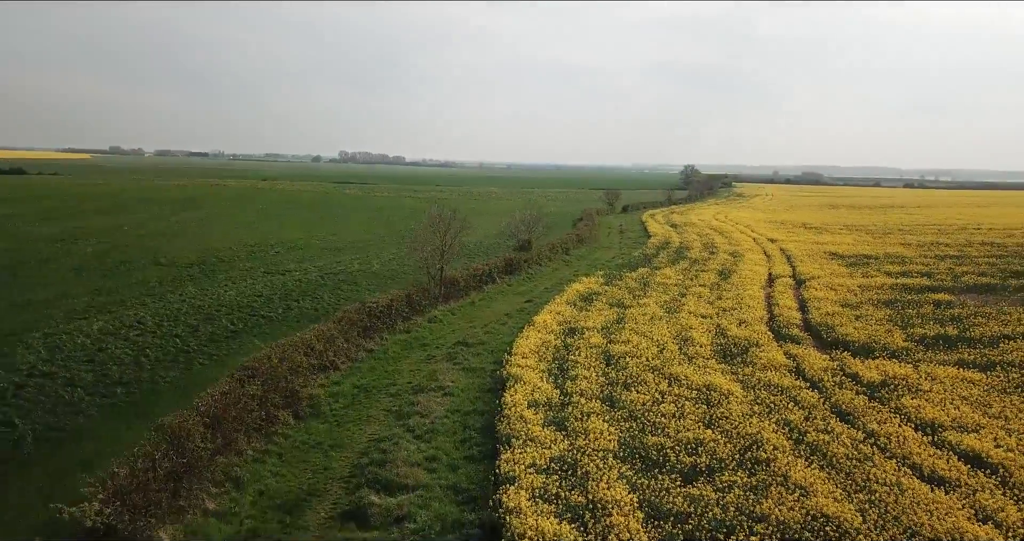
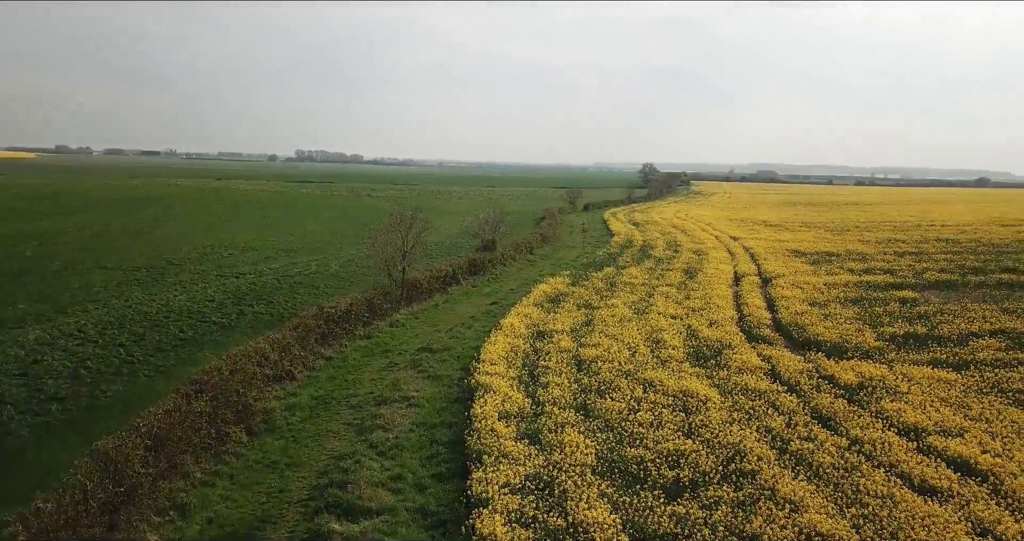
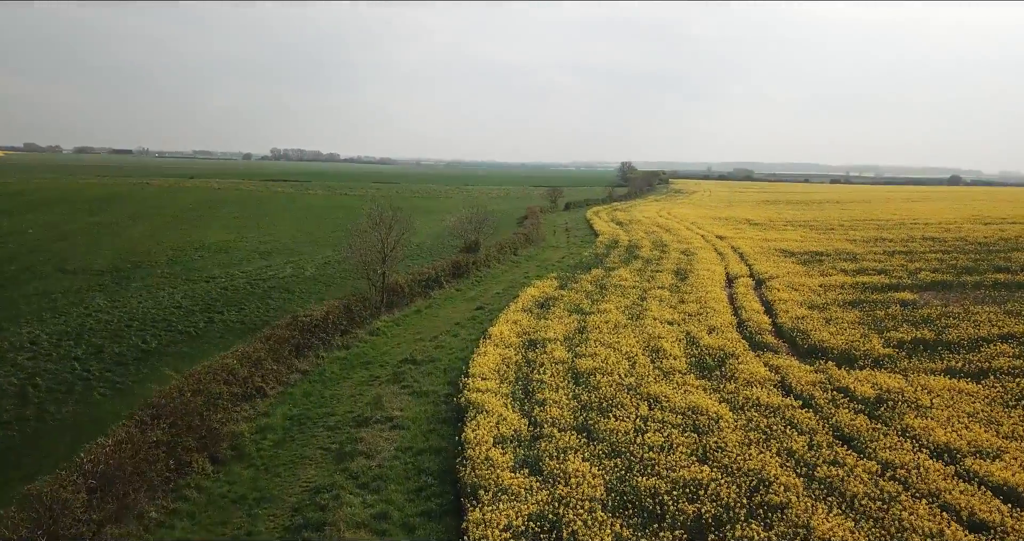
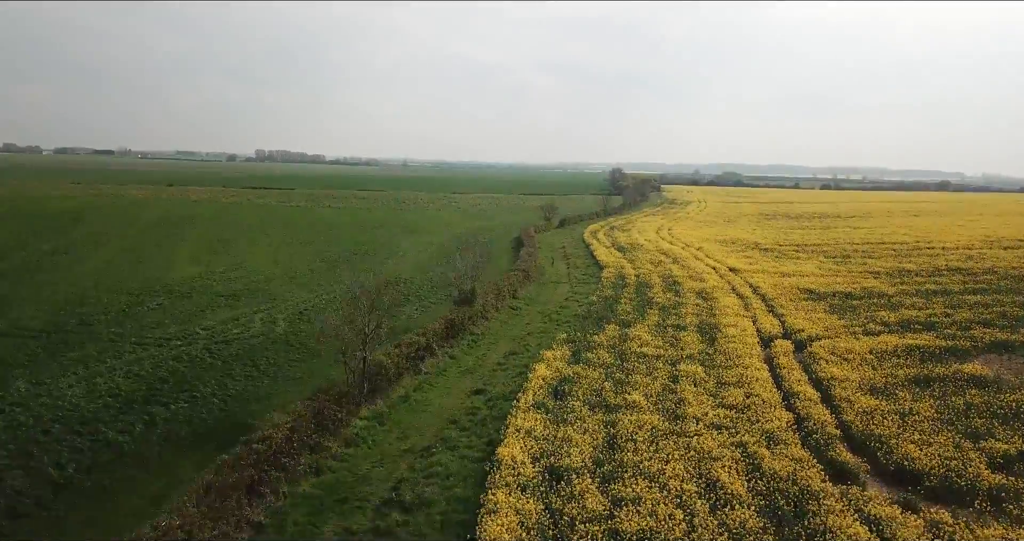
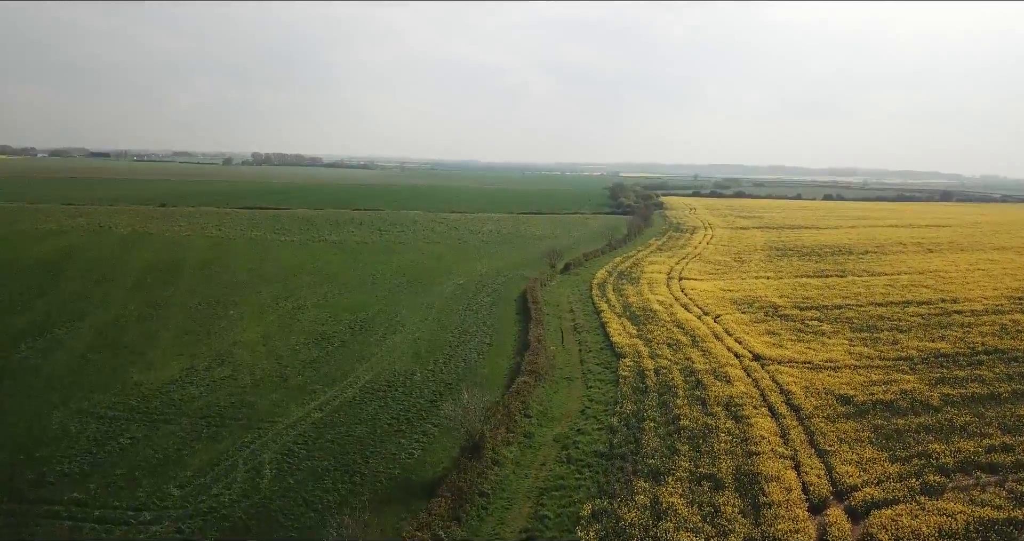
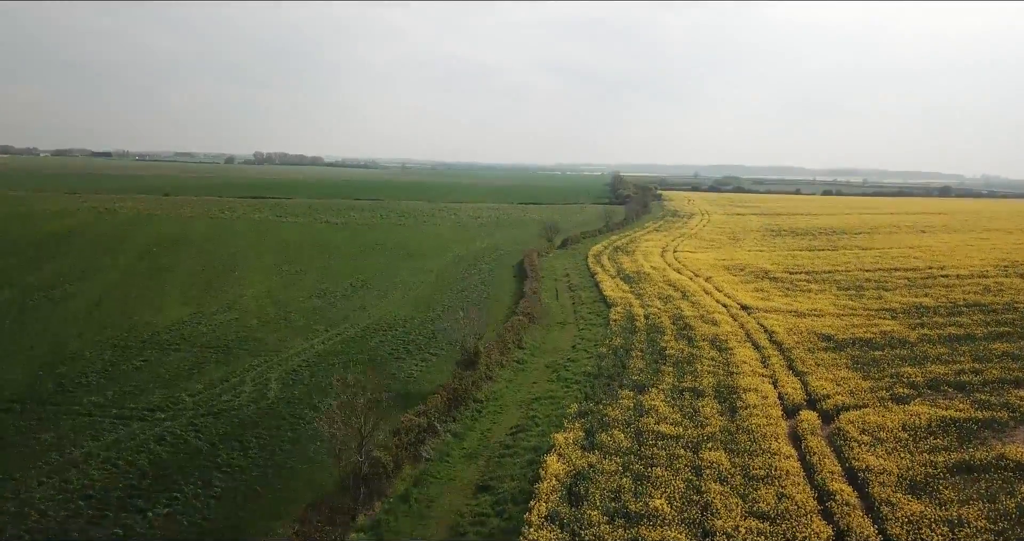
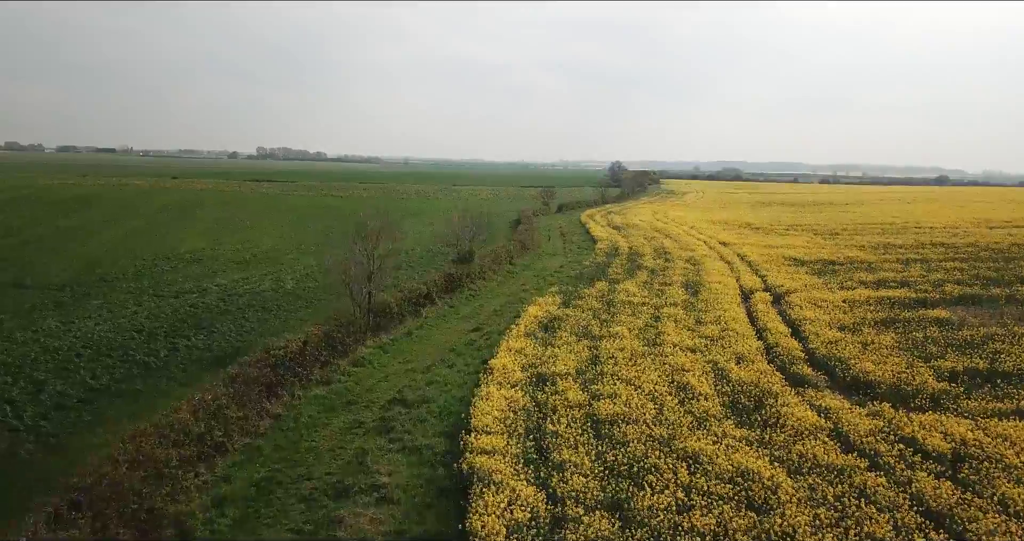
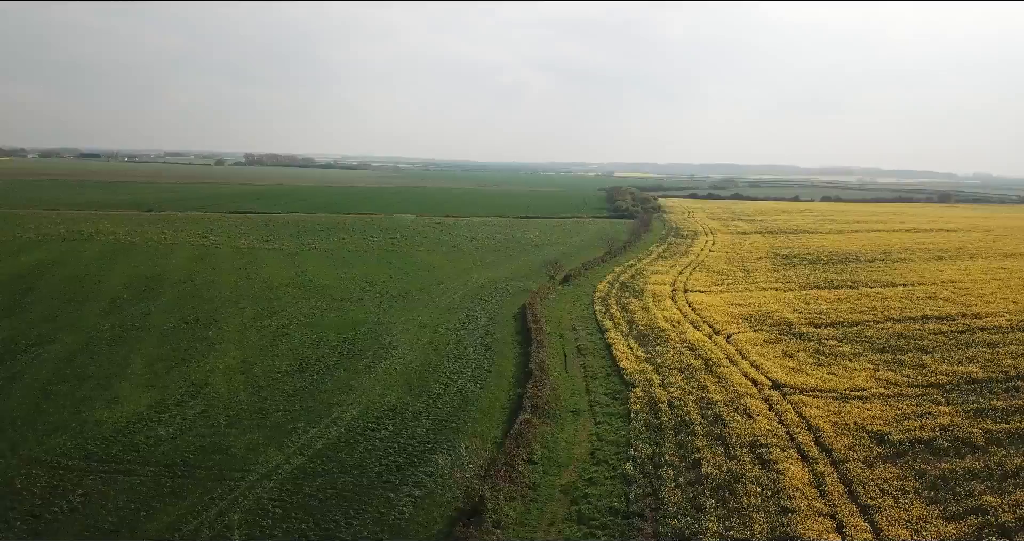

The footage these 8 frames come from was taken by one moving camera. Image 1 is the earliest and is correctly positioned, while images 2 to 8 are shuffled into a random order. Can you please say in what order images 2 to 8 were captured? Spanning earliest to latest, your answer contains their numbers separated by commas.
2, 3, 7, 4, 6, 5, 8
